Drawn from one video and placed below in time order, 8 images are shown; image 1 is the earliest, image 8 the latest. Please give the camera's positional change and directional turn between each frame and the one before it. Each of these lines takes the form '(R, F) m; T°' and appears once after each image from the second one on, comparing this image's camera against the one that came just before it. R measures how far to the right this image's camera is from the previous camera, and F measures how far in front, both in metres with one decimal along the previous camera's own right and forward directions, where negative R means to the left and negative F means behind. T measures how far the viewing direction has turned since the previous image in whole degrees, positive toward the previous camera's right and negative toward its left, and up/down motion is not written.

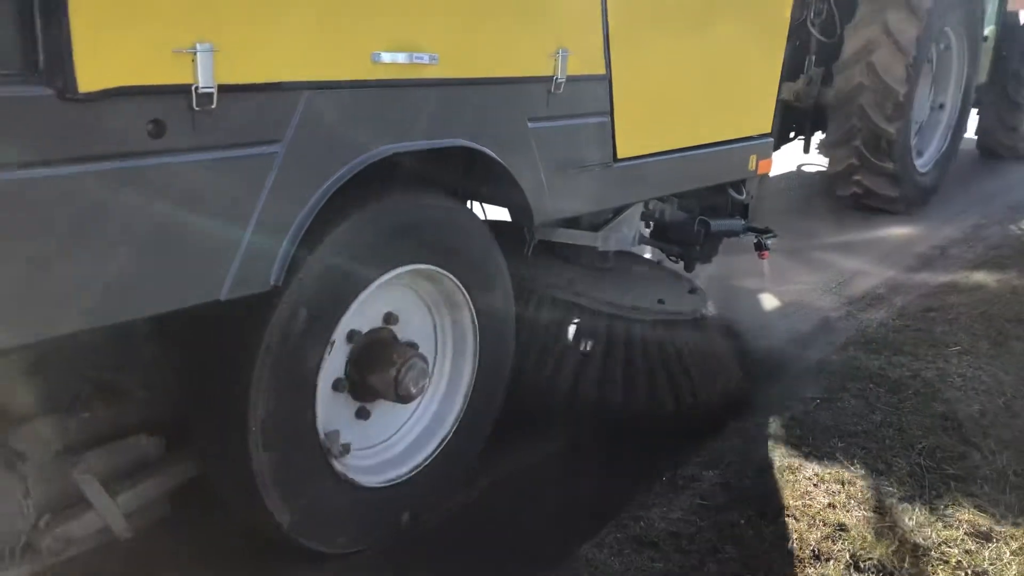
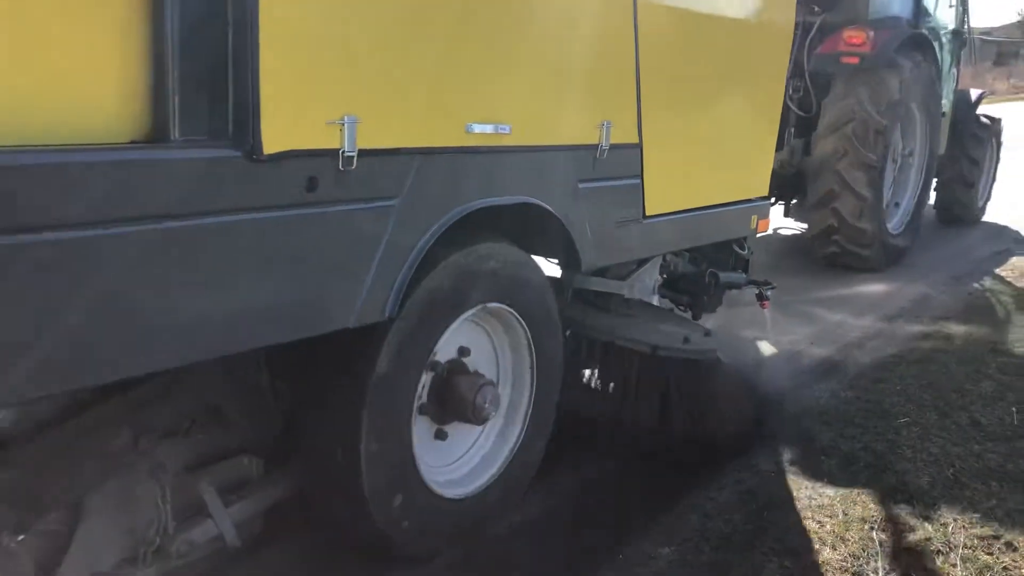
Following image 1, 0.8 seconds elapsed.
(-0.3, -0.4) m; +2°
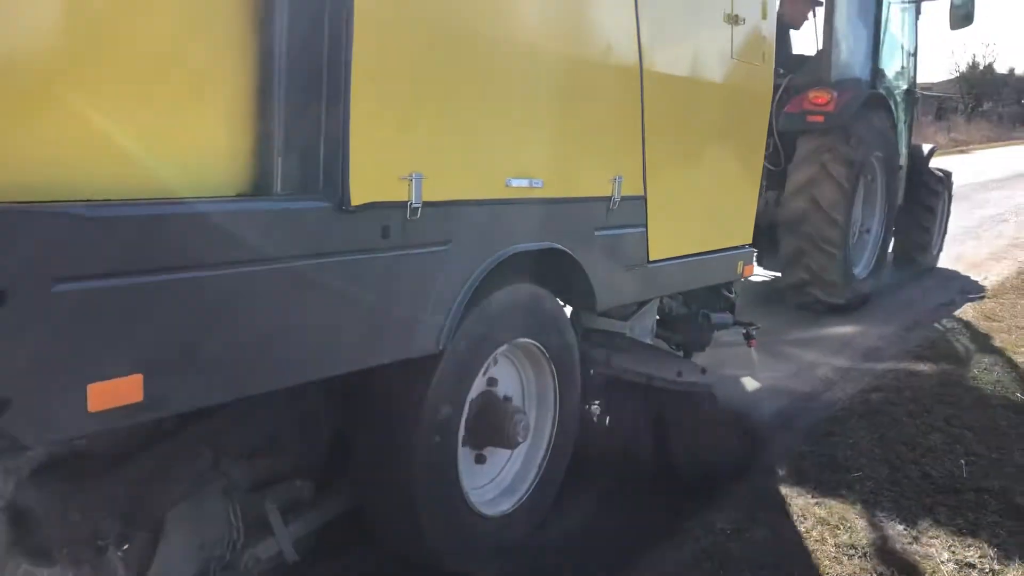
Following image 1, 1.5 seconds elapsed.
(-0.2, -0.3) m; +3°
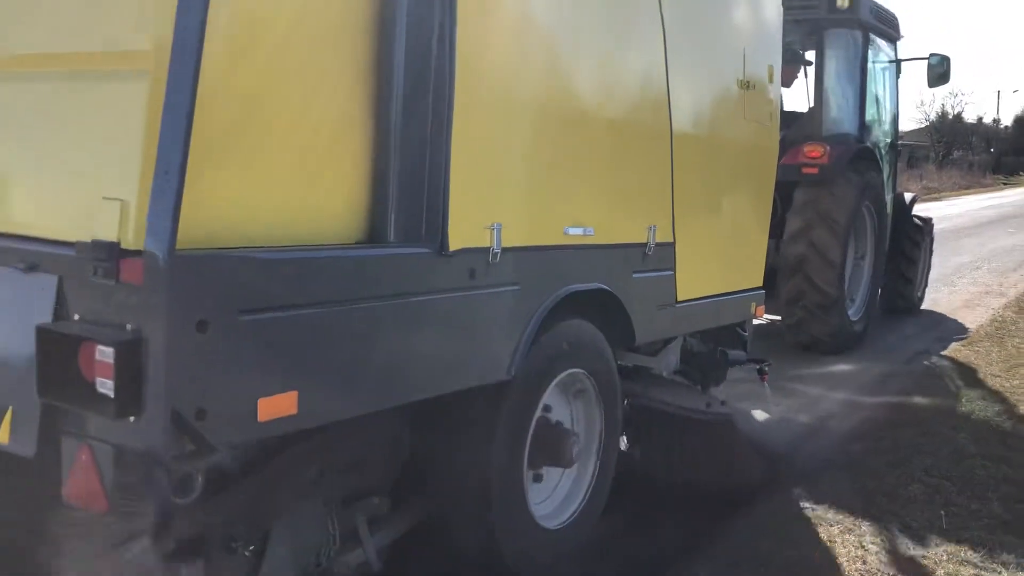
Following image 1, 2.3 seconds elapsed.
(-0.3, -0.4) m; +1°
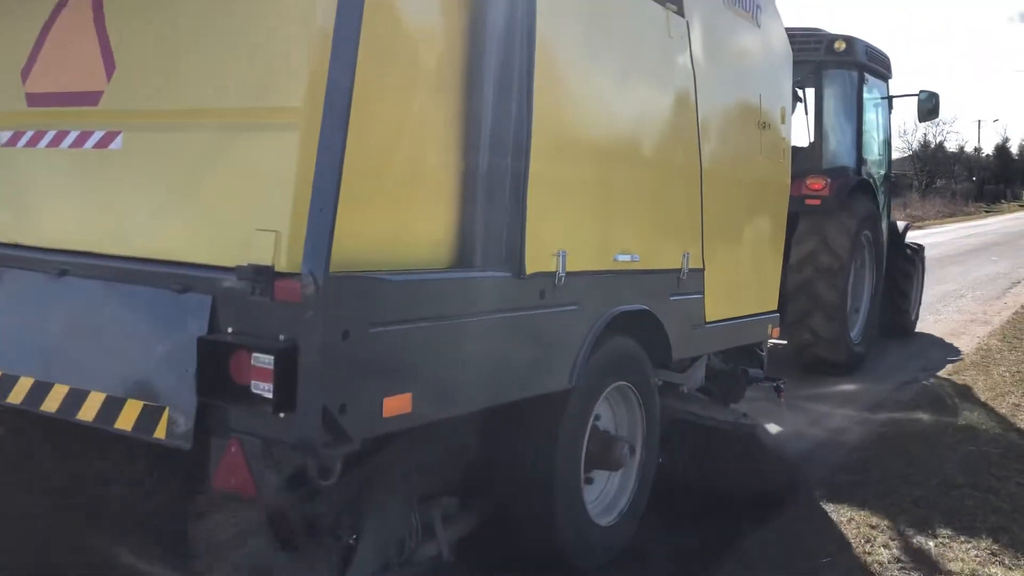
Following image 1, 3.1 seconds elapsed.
(-0.3, -0.4) m; +1°
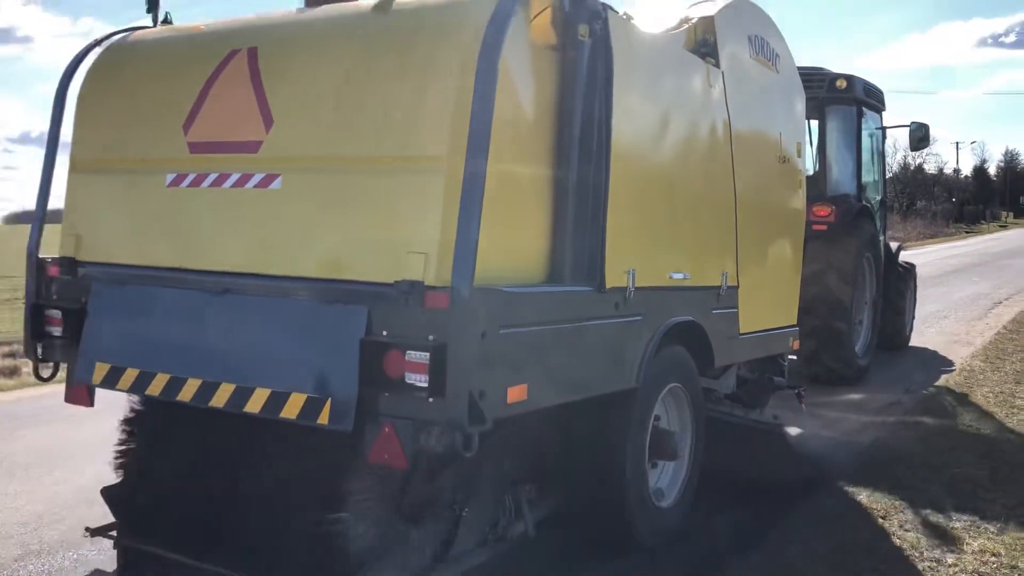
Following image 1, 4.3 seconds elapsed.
(-0.4, -0.6) m; +1°
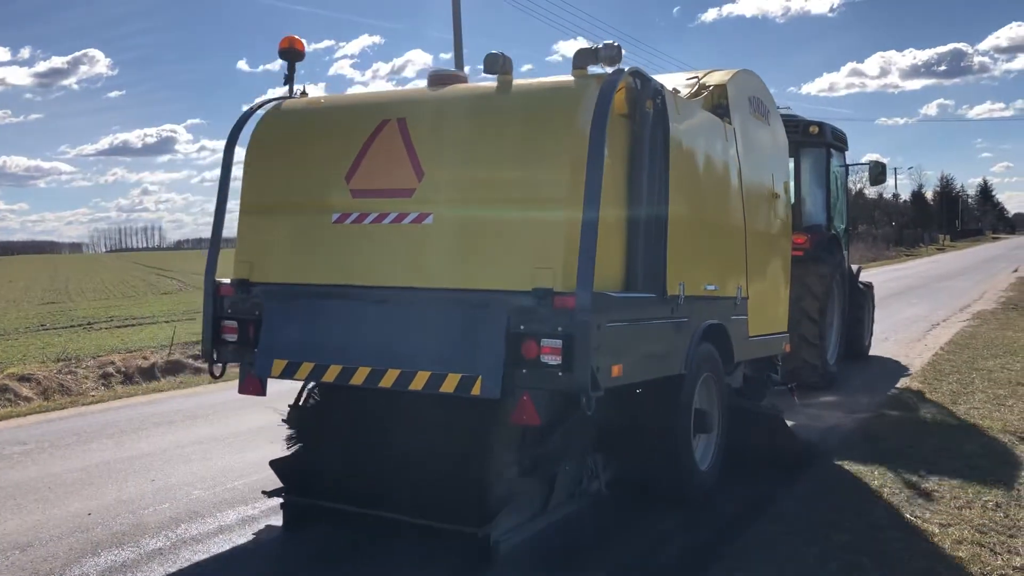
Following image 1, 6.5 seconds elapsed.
(-0.7, -1.1) m; +3°
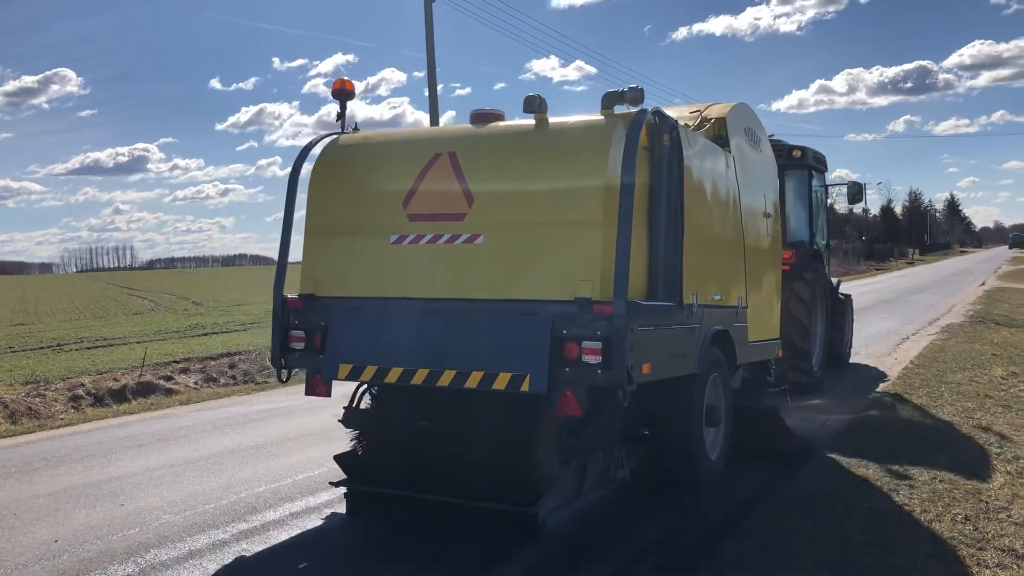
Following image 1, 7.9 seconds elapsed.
(-0.4, -0.7) m; +2°
